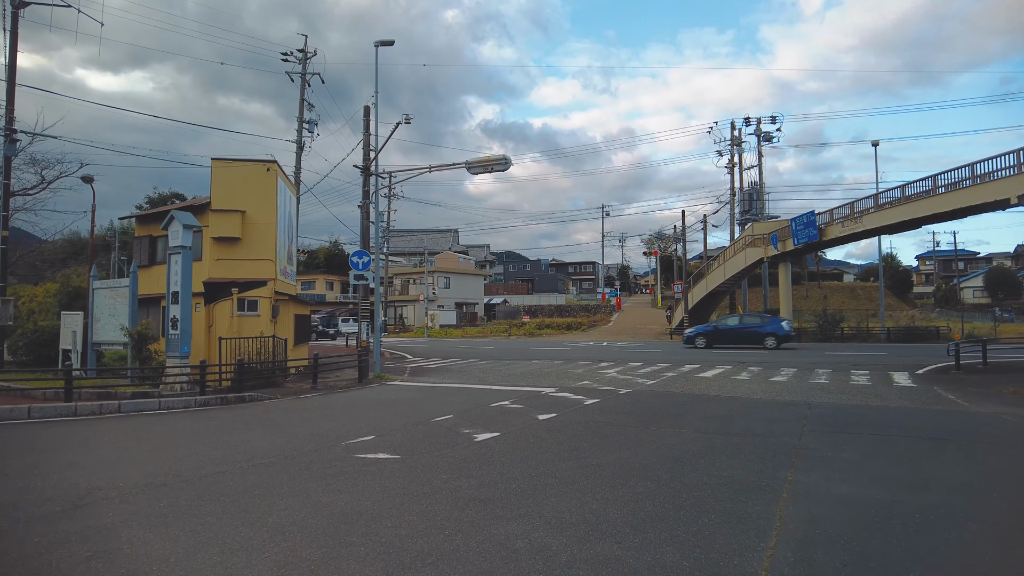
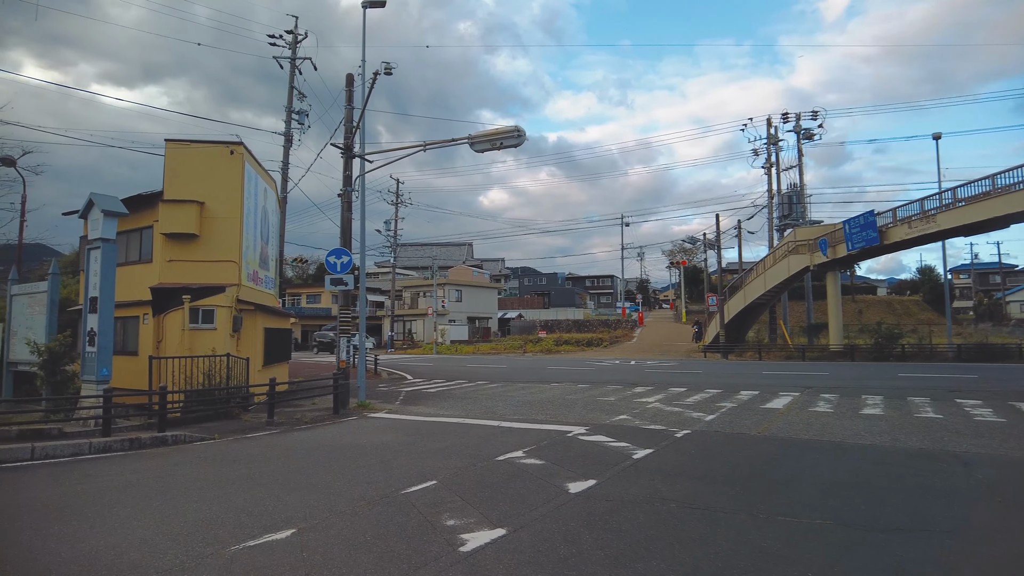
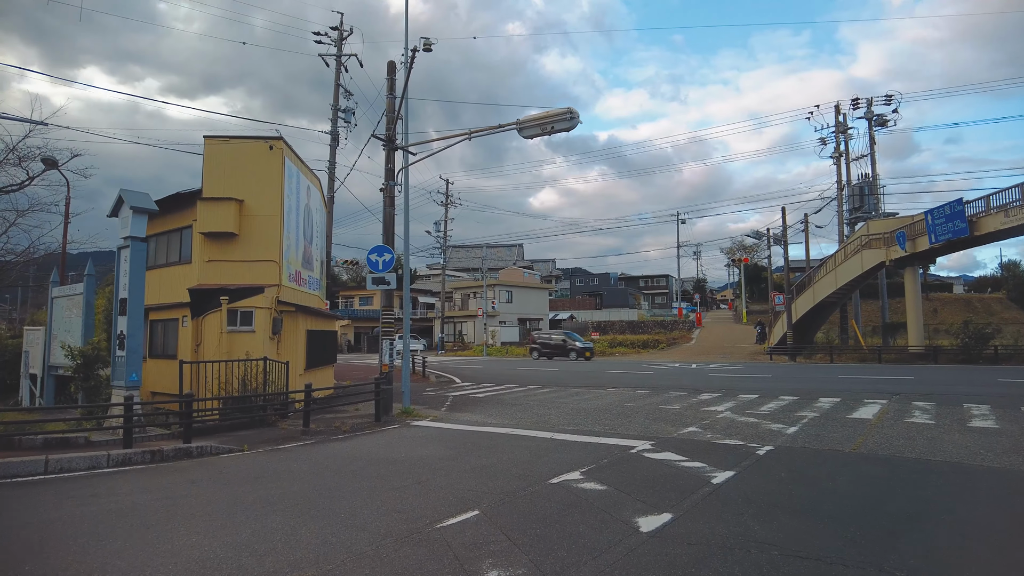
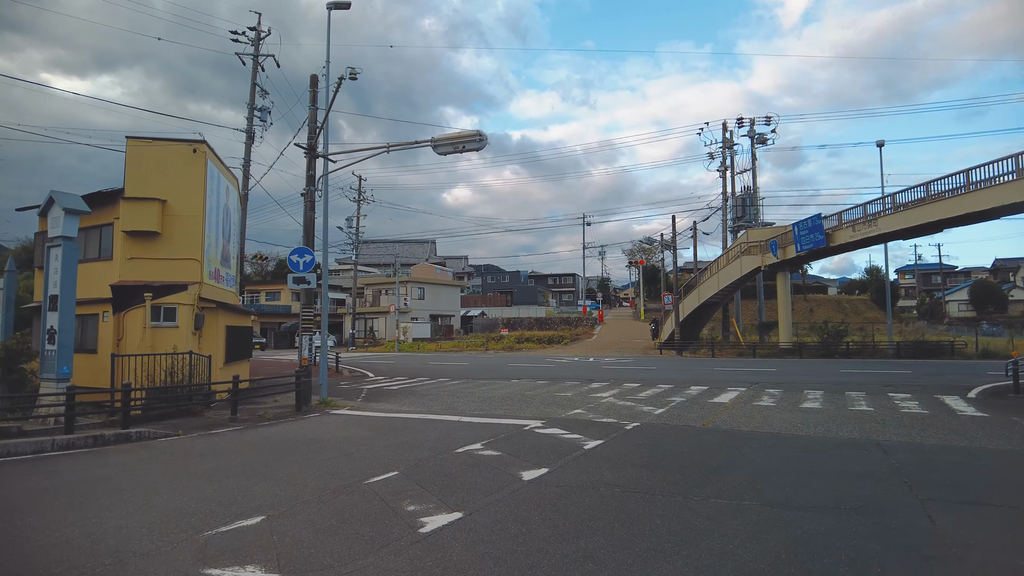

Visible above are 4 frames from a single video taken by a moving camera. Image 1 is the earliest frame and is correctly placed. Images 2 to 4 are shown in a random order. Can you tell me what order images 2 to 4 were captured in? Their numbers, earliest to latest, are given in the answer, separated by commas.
4, 2, 3
